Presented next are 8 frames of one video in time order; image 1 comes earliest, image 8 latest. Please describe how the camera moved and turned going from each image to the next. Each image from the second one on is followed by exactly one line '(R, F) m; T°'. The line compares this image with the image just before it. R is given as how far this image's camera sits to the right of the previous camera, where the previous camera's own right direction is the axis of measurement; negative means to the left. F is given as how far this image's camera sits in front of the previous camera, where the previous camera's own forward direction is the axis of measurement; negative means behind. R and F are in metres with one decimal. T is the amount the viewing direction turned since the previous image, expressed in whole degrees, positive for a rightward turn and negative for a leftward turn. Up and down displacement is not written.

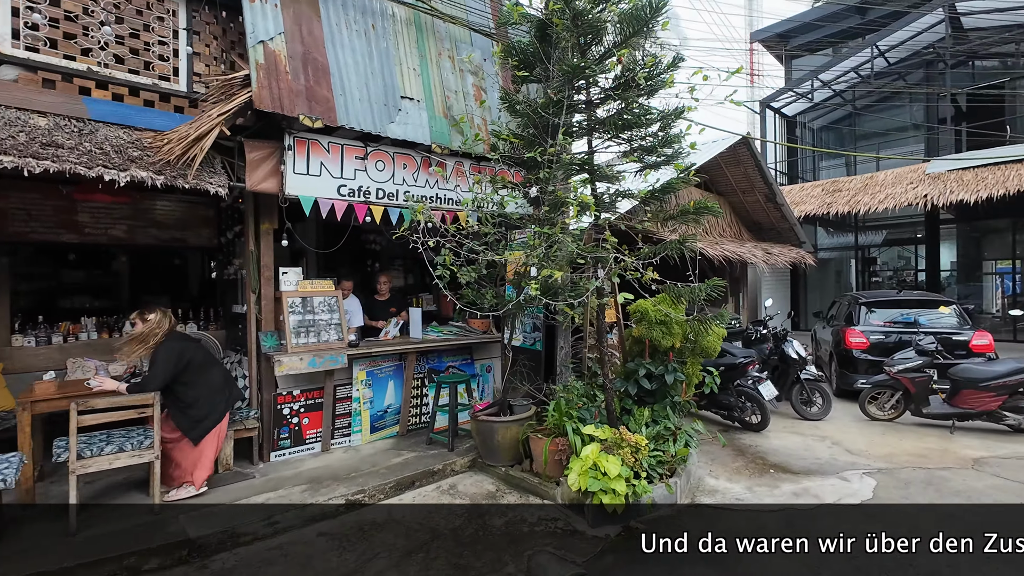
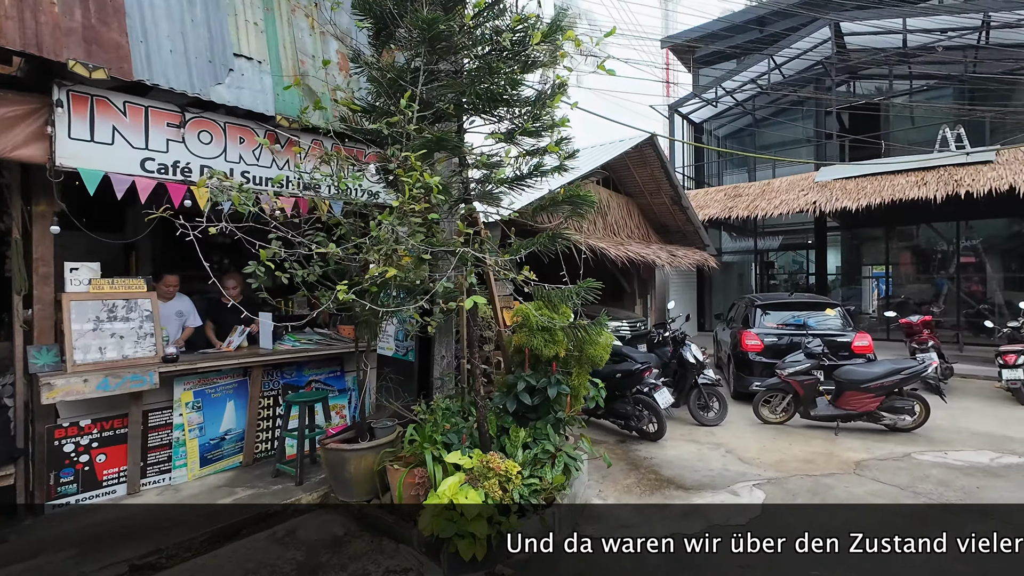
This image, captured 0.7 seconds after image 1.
(+0.4, +0.5) m; +8°
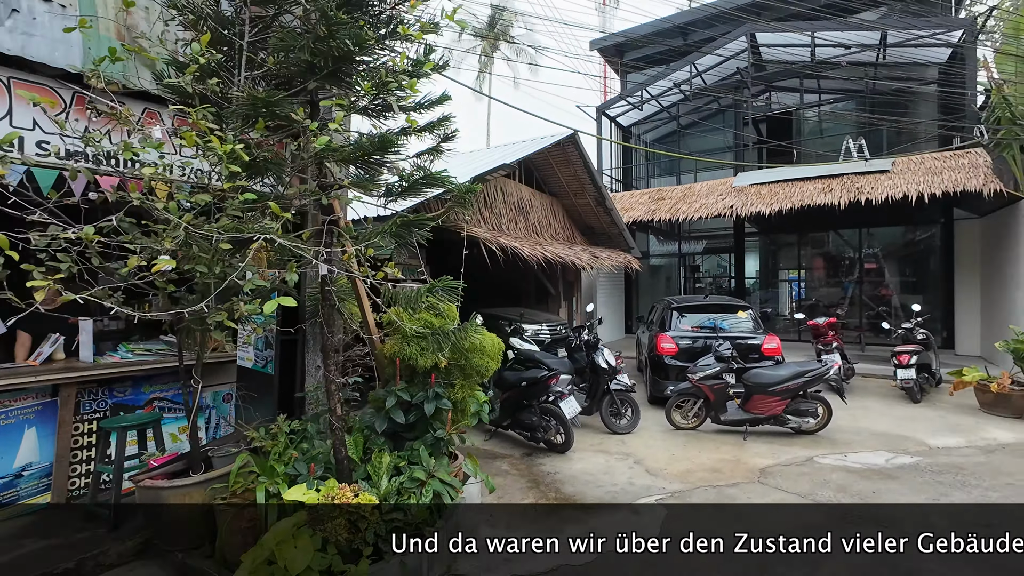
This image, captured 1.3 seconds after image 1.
(+0.4, +0.4) m; +7°
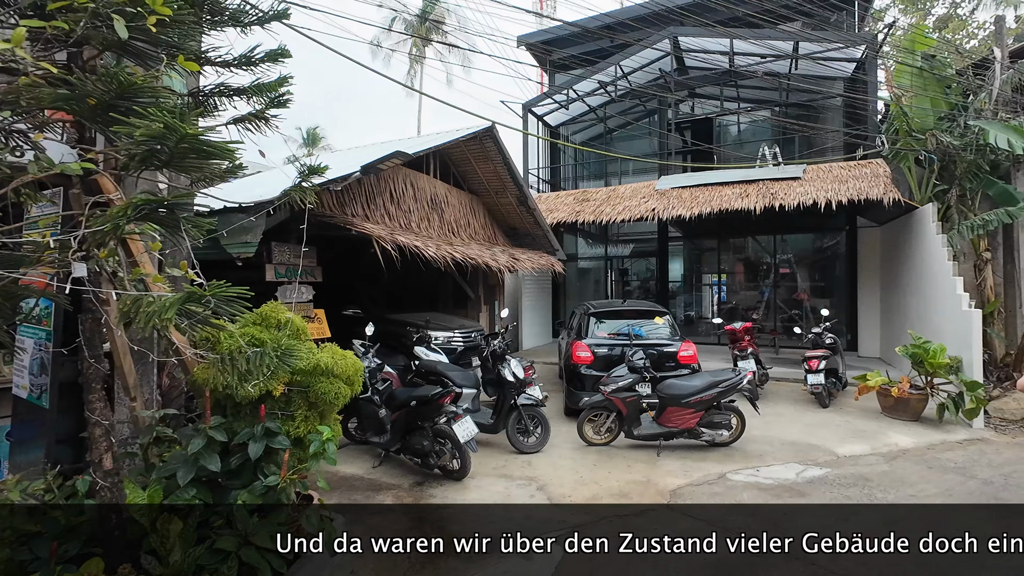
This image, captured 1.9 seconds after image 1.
(+0.4, +0.5) m; +7°
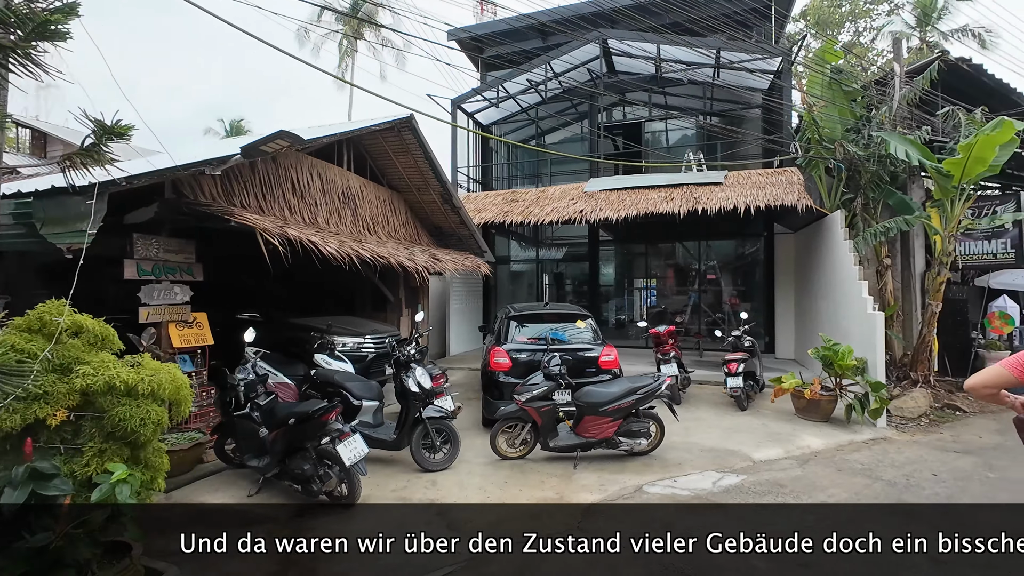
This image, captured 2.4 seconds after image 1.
(+0.3, +0.4) m; +7°
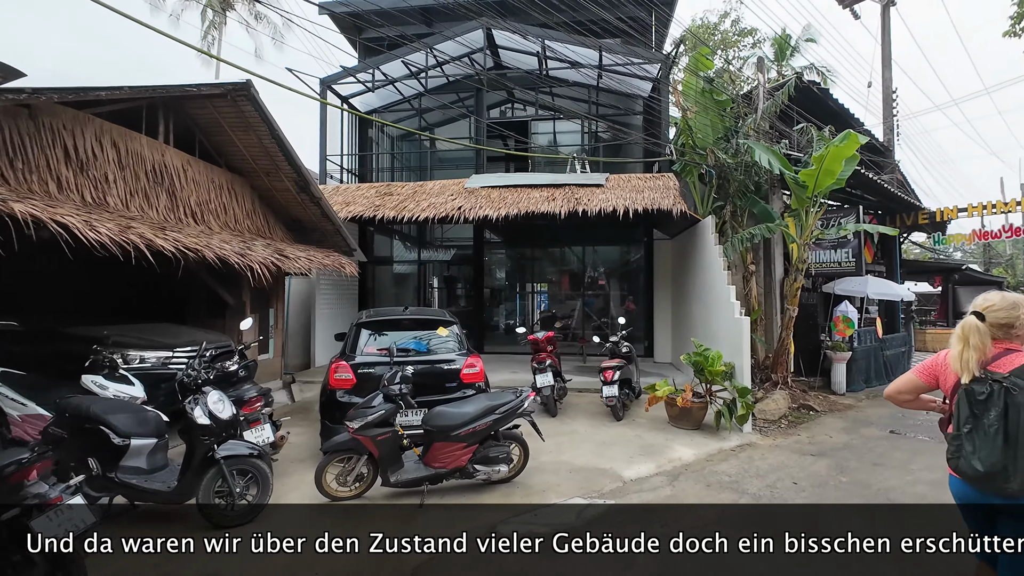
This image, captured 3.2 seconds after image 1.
(+0.5, +0.7) m; +12°
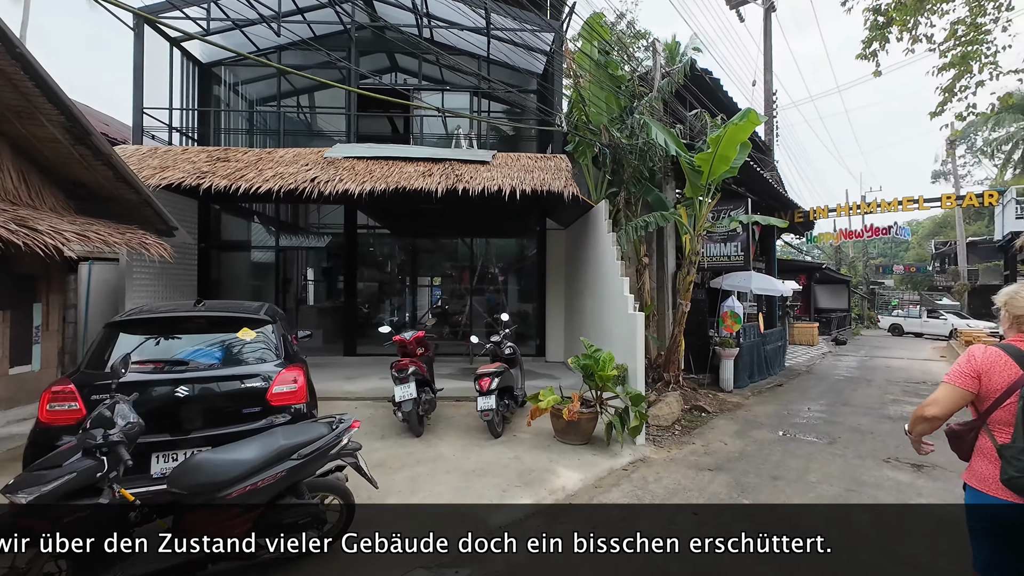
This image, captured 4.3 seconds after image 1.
(+0.5, +1.1) m; +11°
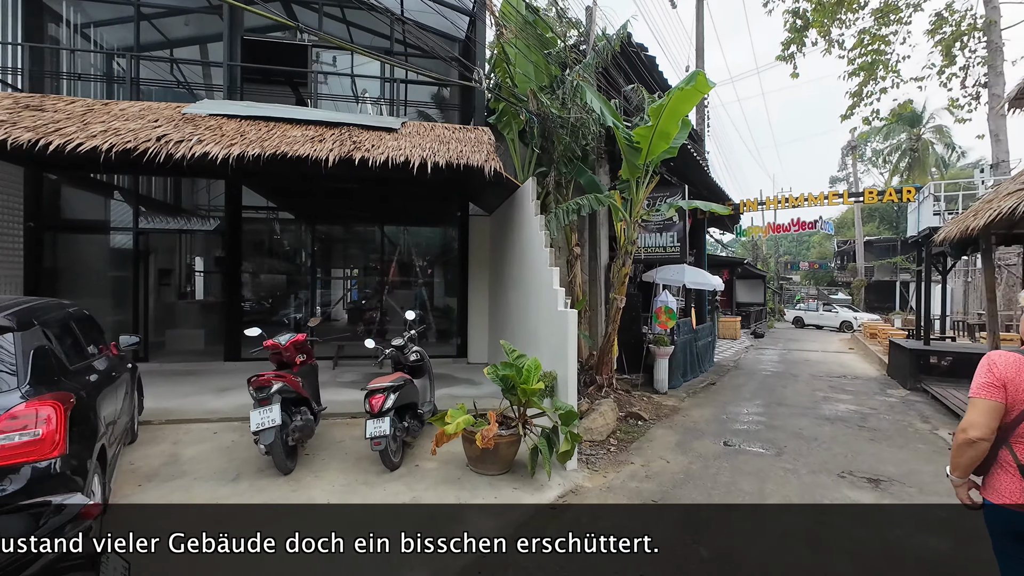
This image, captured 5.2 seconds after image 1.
(+0.2, +1.0) m; +8°
